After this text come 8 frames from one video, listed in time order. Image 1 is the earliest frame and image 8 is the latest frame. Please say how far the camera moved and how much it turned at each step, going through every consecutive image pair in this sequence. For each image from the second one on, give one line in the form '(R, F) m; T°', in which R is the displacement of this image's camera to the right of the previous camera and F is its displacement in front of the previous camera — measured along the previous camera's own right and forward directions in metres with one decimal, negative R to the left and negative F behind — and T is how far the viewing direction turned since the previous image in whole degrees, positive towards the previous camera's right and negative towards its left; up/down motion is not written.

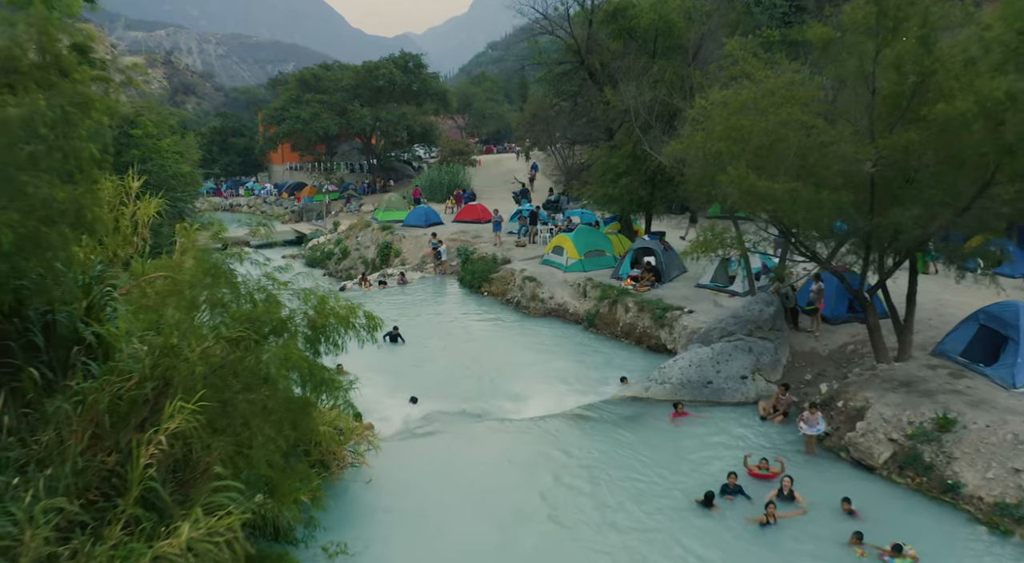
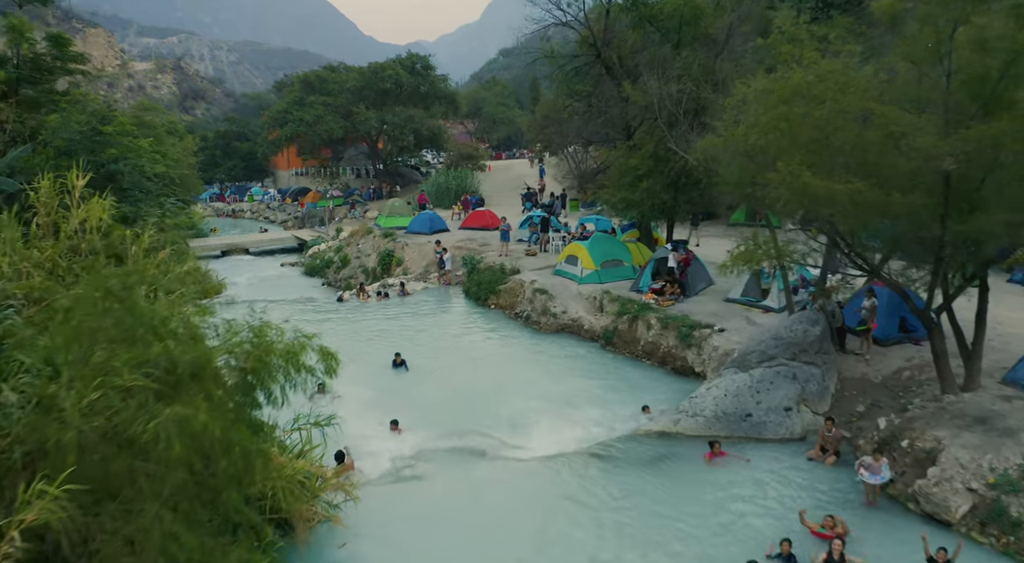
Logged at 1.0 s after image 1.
(+0.1, +1.8) m; -1°
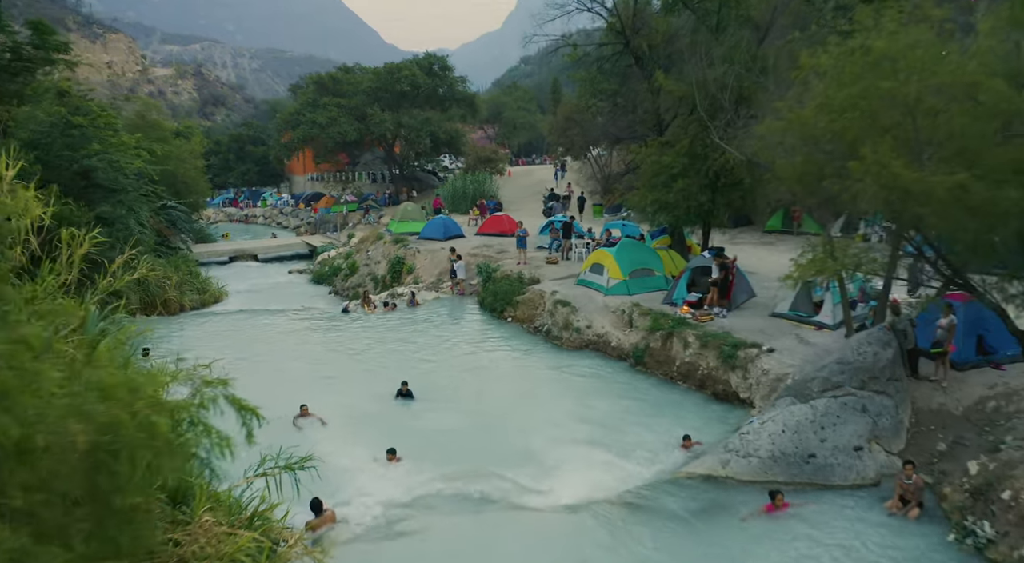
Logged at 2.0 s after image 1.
(0.0, +1.8) m; -2°
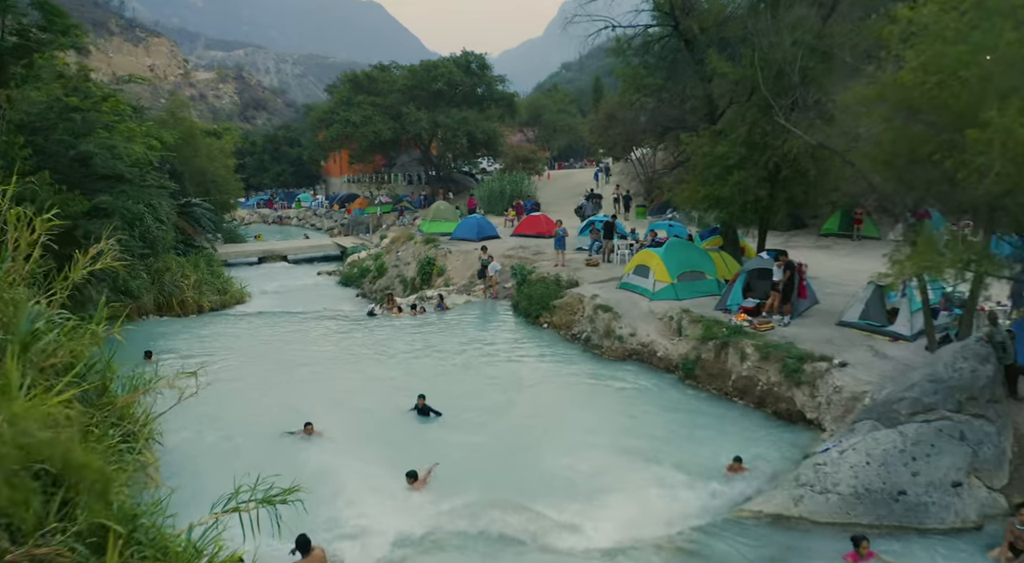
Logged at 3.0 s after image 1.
(+0.1, +1.5) m; -3°
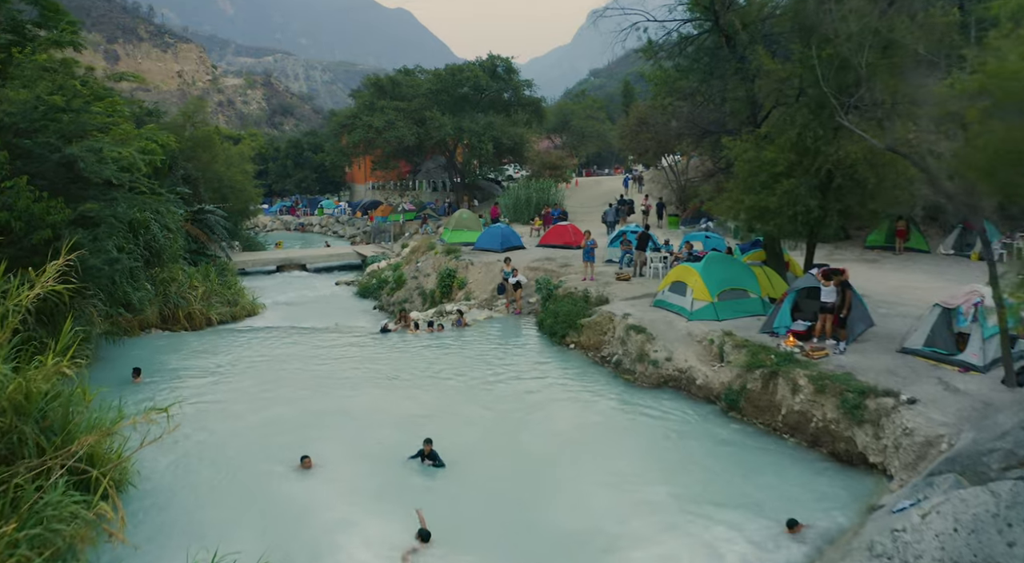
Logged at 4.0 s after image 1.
(0.0, +1.3) m; -2°
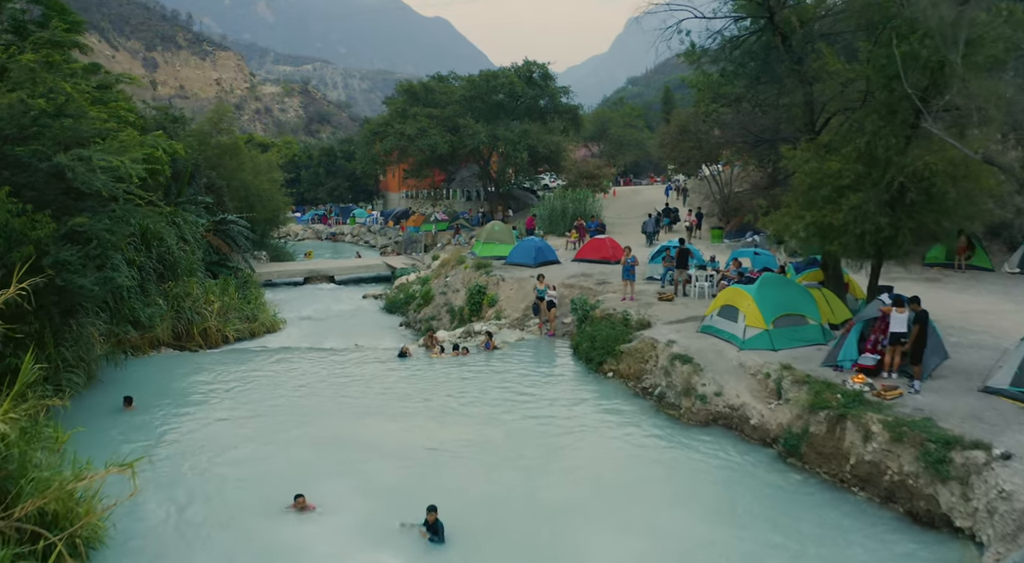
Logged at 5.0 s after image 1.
(+0.1, +1.3) m; -3°
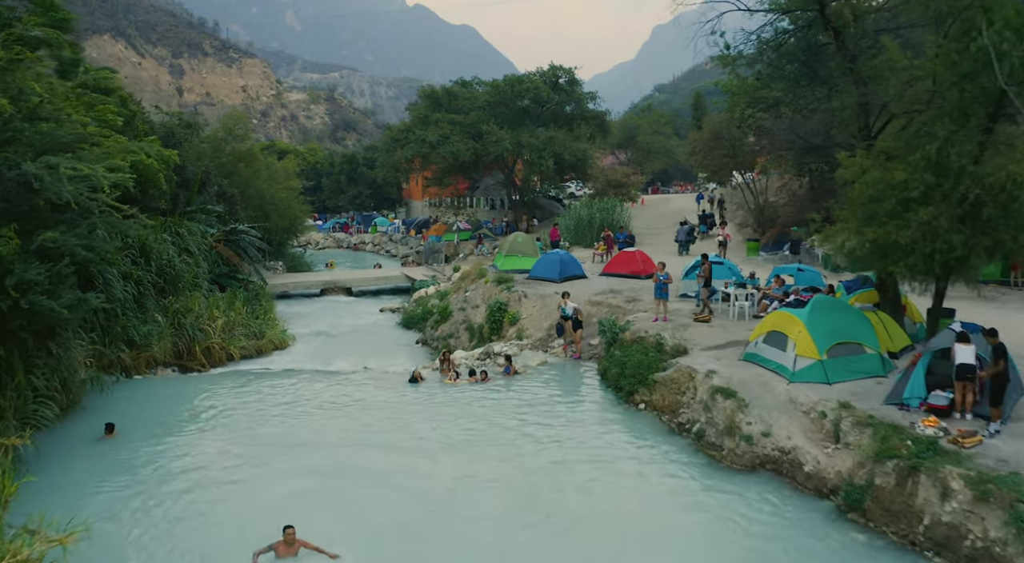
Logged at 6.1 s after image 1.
(+0.1, +1.2) m; -2°
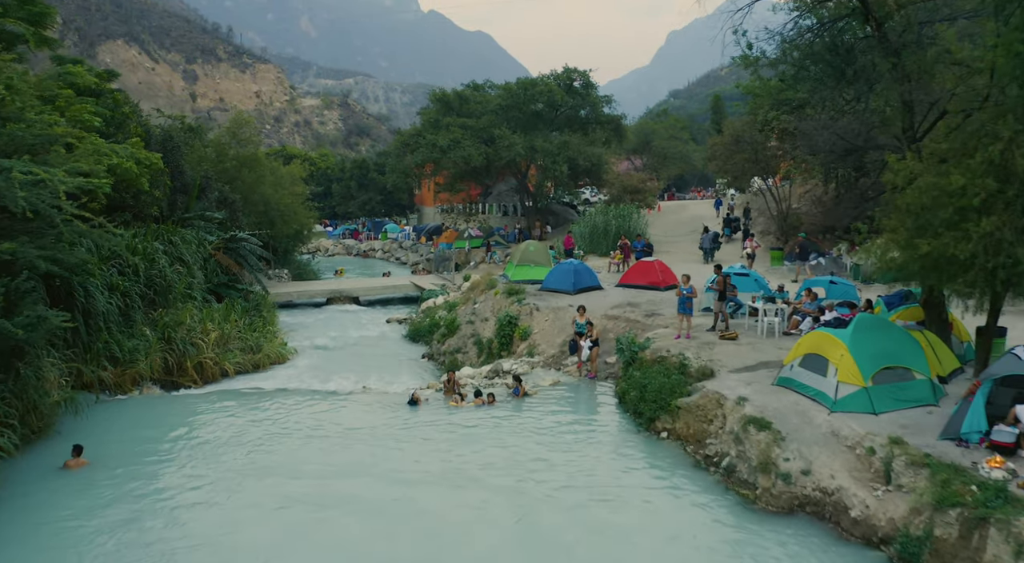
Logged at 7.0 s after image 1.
(+0.1, +1.1) m; -1°
